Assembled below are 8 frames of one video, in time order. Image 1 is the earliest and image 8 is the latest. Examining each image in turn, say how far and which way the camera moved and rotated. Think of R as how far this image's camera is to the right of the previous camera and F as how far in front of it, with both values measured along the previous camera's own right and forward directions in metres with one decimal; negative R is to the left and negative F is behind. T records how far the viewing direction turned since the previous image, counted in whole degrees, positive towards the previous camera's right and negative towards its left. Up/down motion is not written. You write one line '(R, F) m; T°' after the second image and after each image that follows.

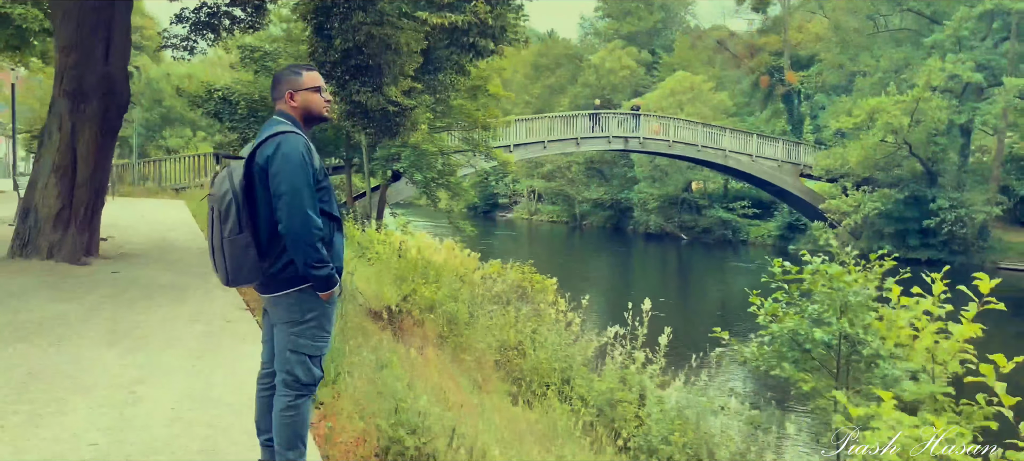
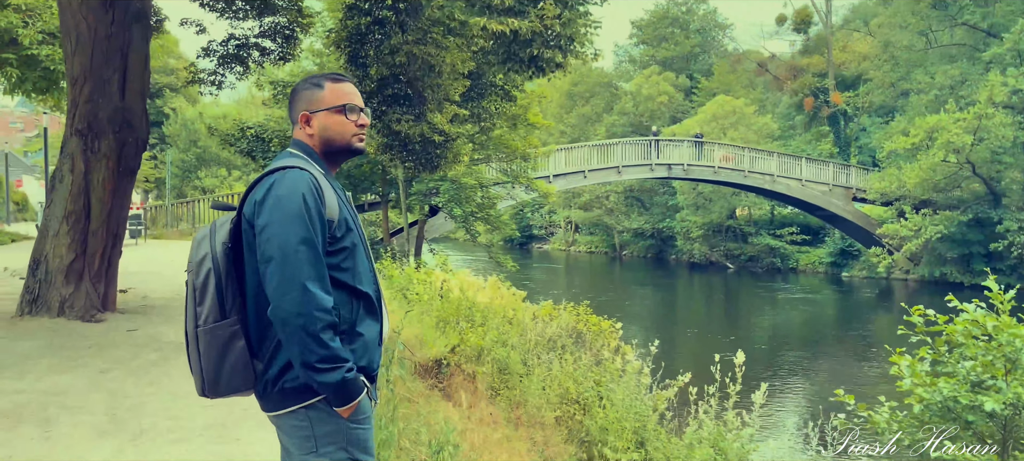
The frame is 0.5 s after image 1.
(-0.2, +0.9) m; -2°
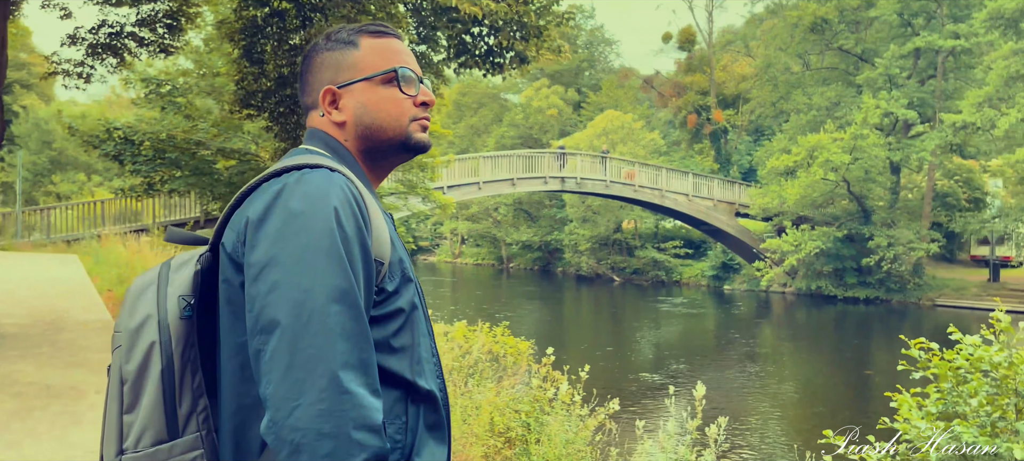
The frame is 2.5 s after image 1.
(-0.4, +0.7) m; +9°
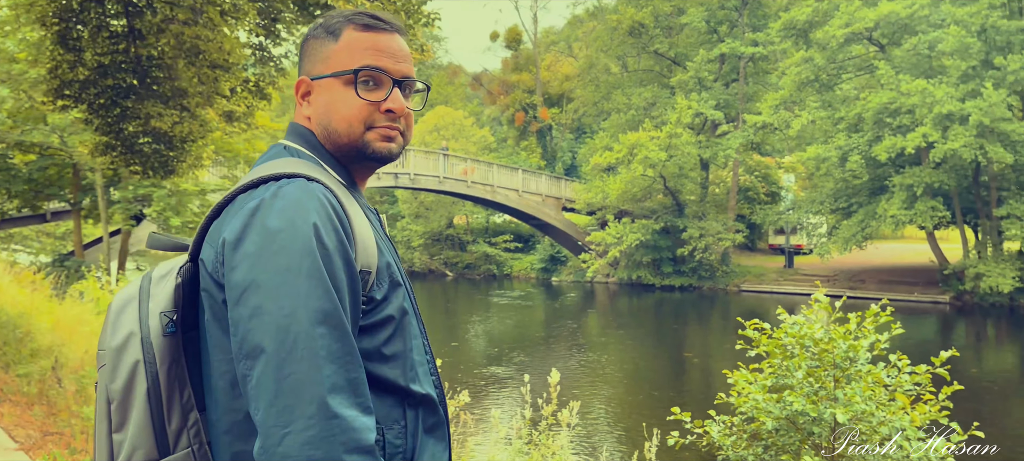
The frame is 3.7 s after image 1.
(-0.2, -0.1) m; +12°
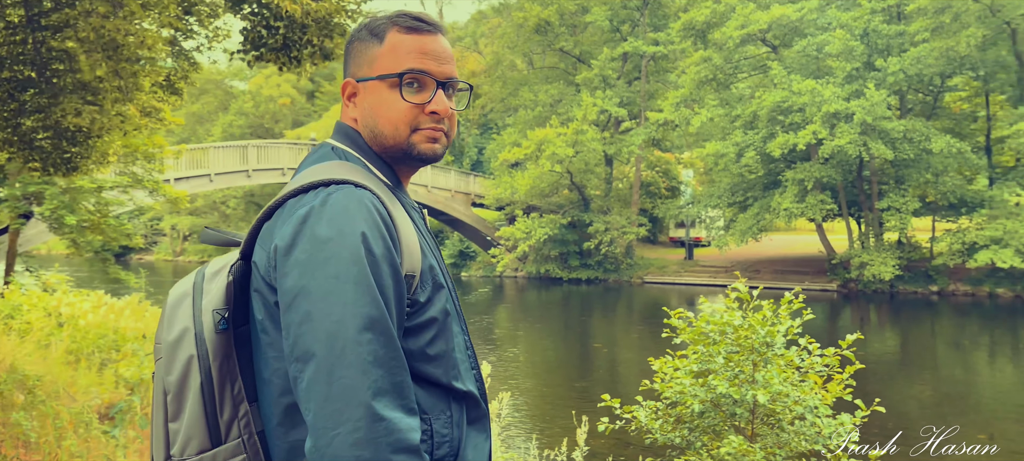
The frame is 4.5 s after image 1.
(-0.2, -0.1) m; +7°
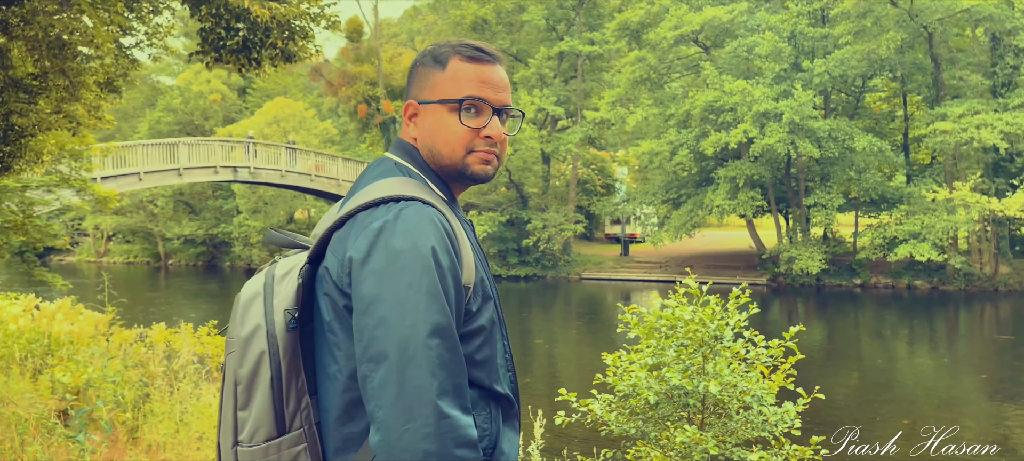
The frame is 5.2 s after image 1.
(-0.1, -0.1) m; +5°
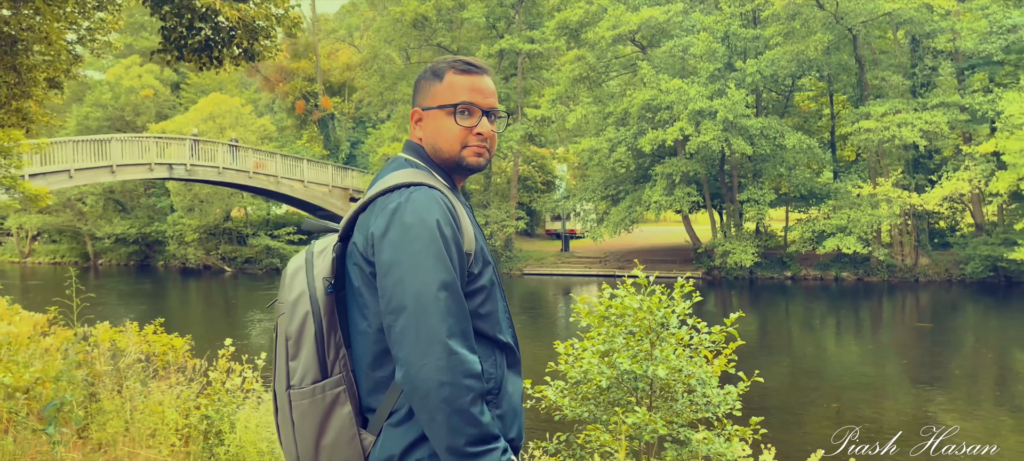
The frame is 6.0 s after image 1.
(-0.1, -0.2) m; +4°
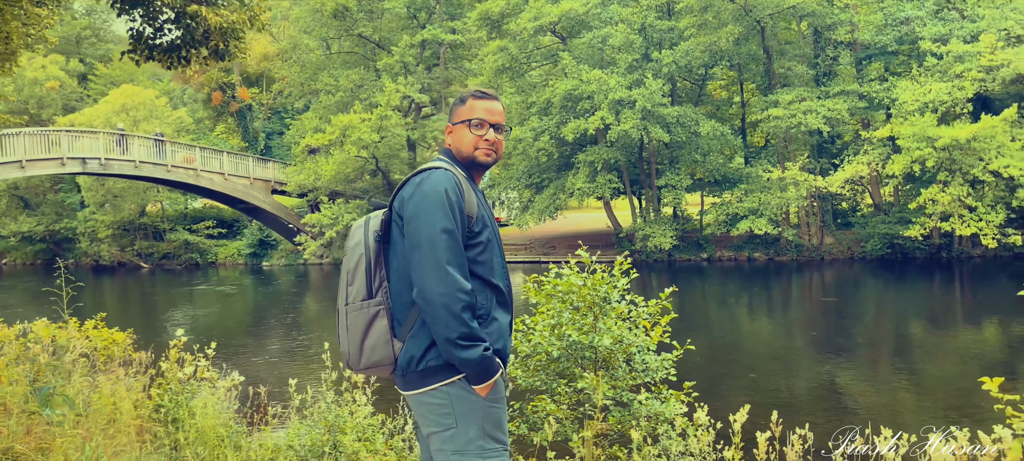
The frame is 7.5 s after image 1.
(-0.2, -0.4) m; +6°
